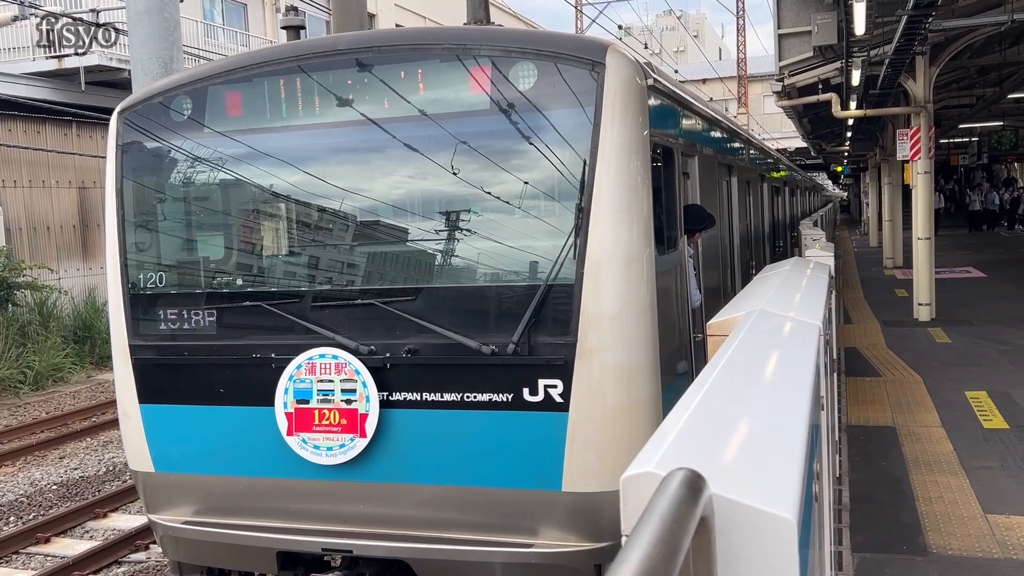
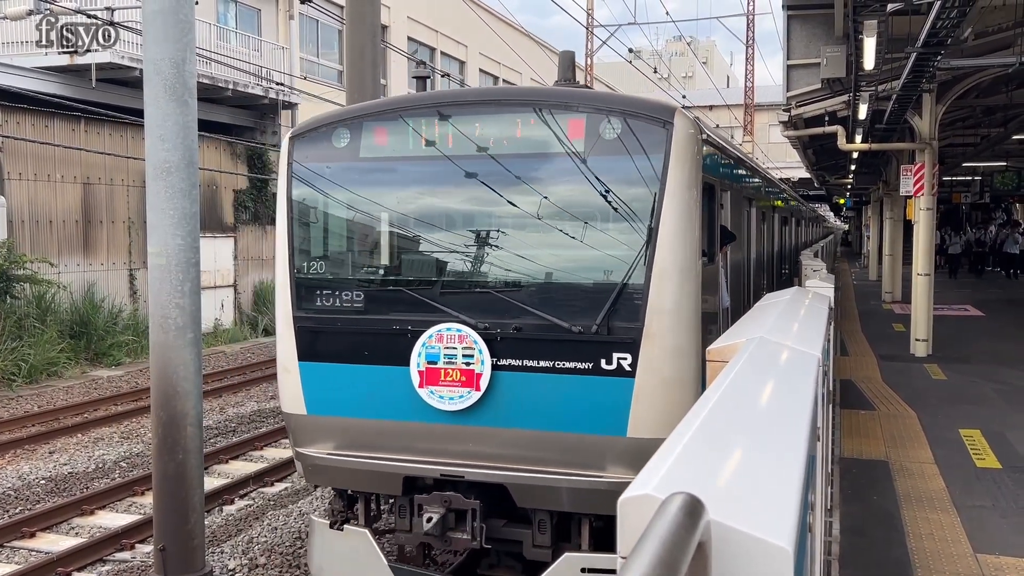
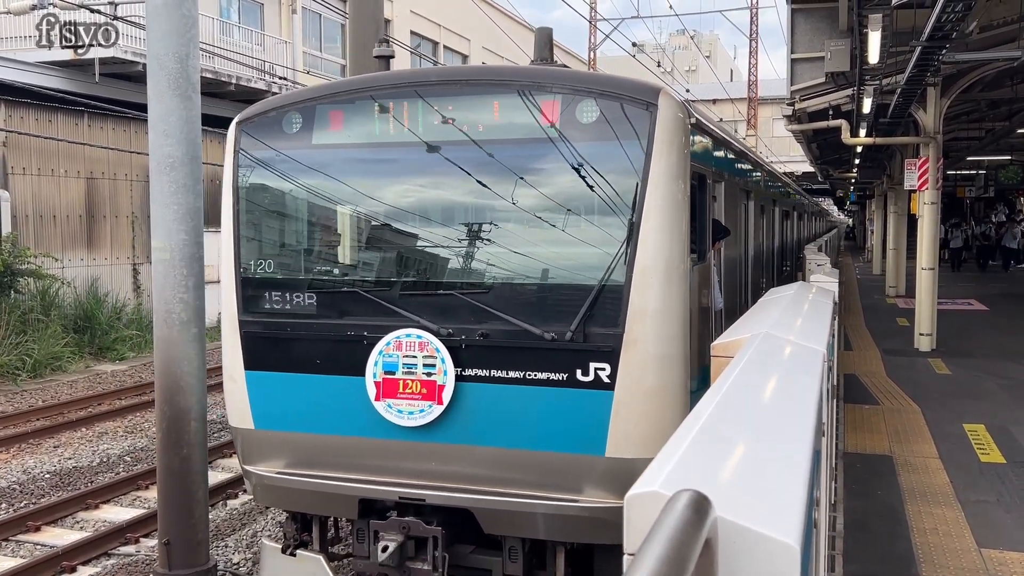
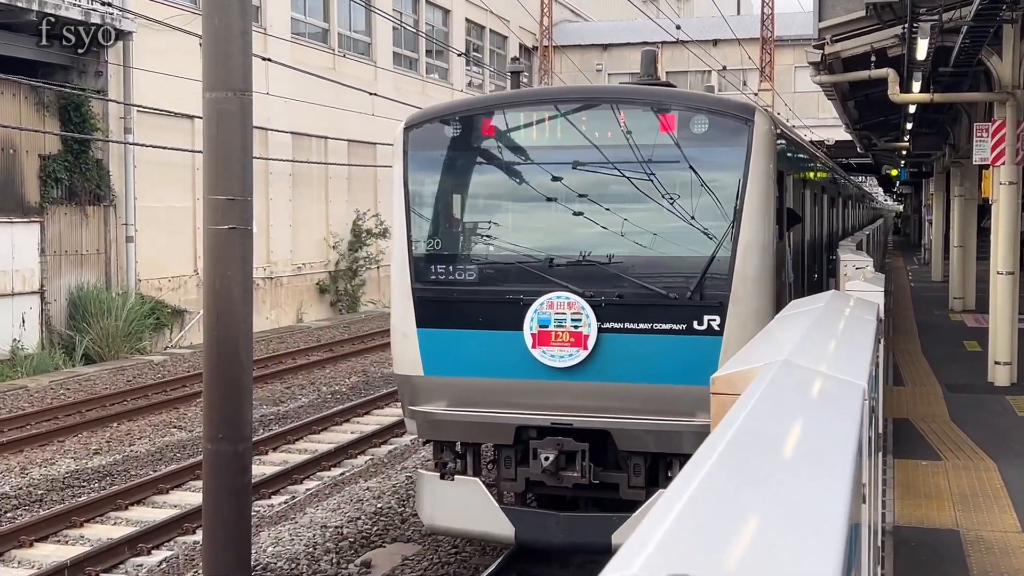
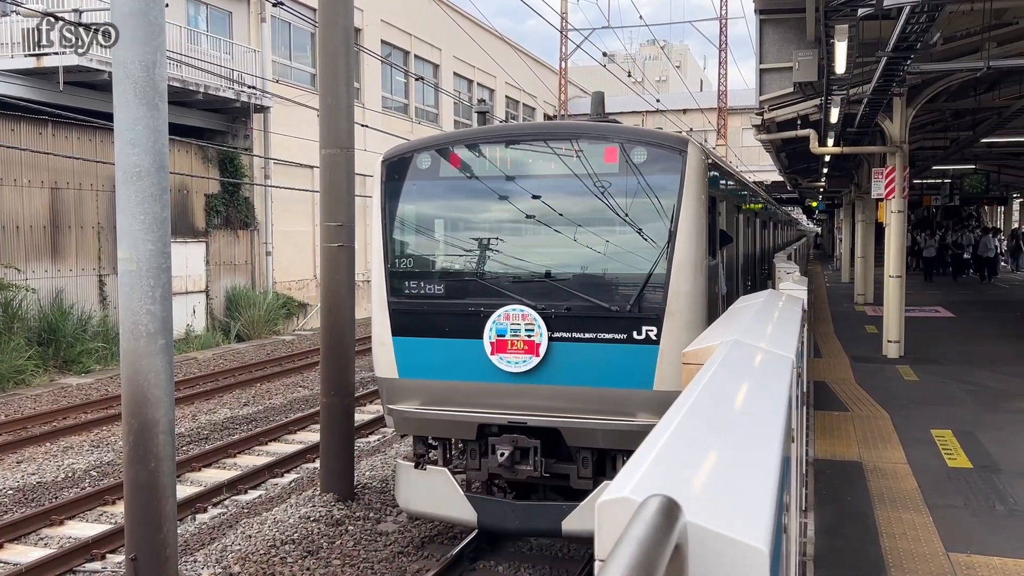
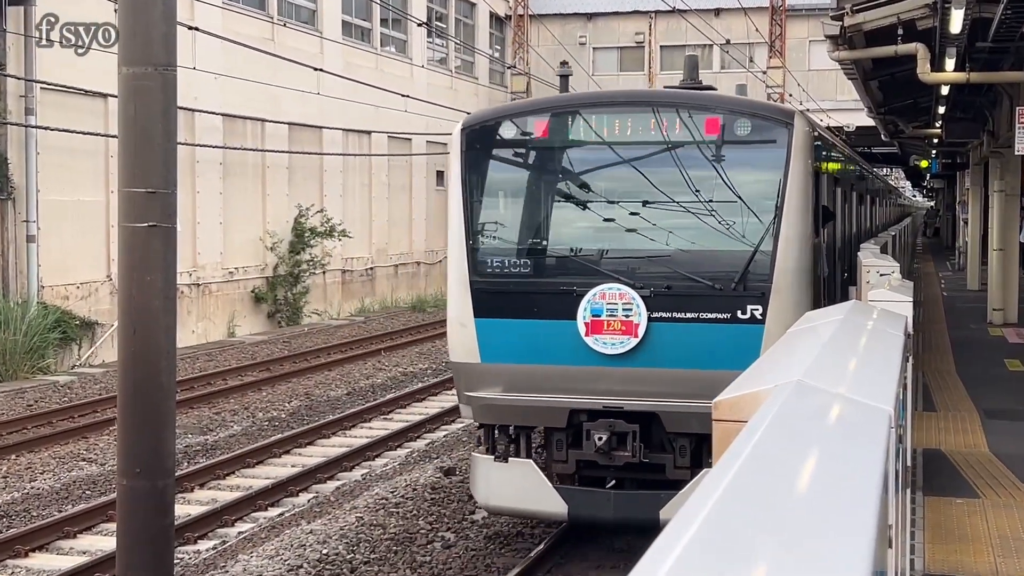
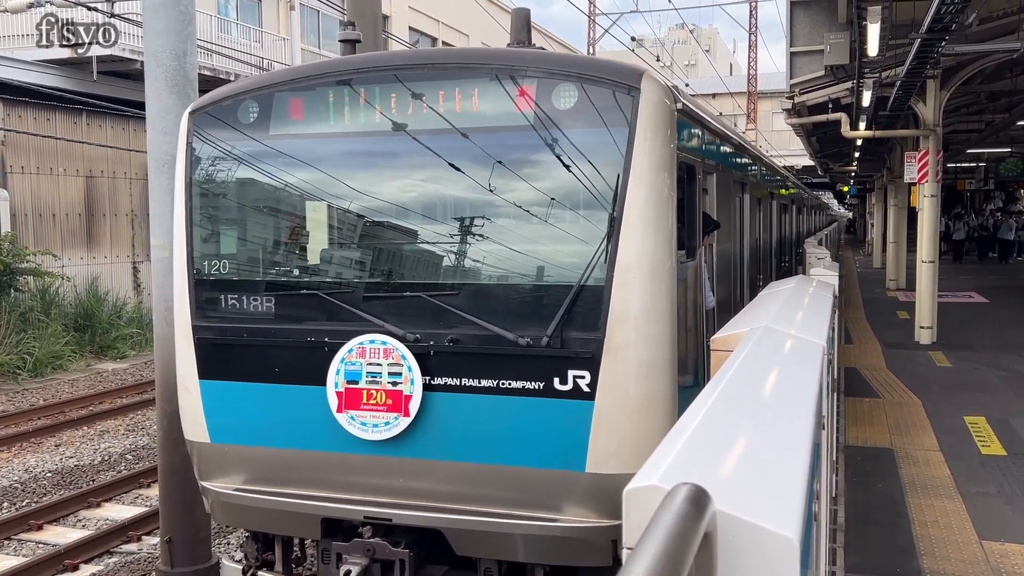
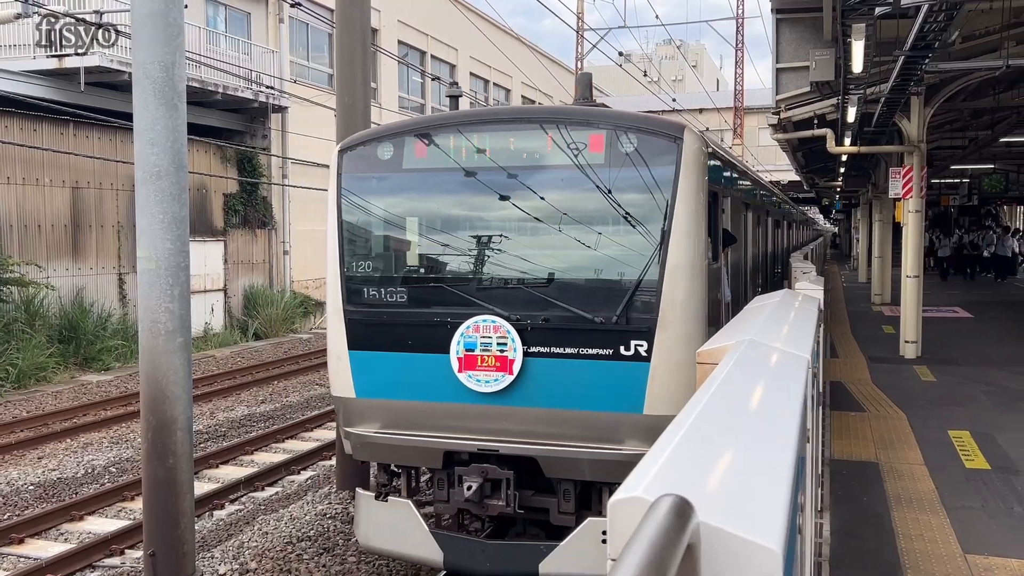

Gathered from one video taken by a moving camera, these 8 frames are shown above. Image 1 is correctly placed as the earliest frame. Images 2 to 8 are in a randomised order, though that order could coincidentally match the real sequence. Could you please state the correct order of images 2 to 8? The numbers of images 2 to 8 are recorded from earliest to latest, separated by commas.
7, 3, 2, 8, 5, 4, 6
